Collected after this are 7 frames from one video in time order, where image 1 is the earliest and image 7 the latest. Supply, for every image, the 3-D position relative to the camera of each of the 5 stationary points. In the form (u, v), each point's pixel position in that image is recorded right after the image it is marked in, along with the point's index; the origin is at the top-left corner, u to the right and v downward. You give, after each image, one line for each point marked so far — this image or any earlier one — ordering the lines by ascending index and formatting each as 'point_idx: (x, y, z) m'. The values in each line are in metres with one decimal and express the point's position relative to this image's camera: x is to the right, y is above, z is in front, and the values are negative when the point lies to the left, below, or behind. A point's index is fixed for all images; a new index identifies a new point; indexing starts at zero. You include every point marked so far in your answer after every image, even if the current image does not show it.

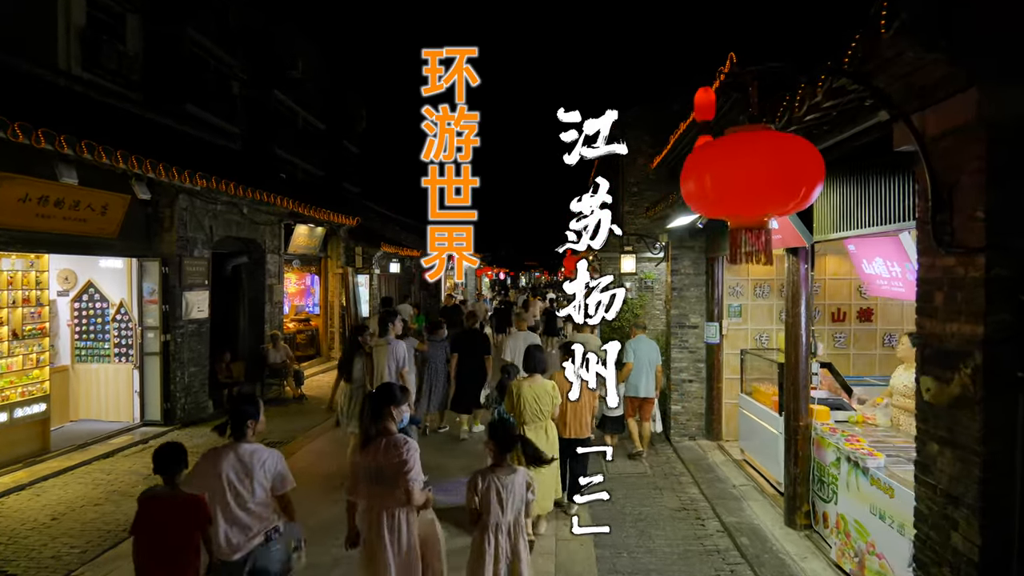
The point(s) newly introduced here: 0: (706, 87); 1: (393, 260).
0: (+2.5, +2.6, +8.5) m
1: (-3.7, +0.9, +19.8) m
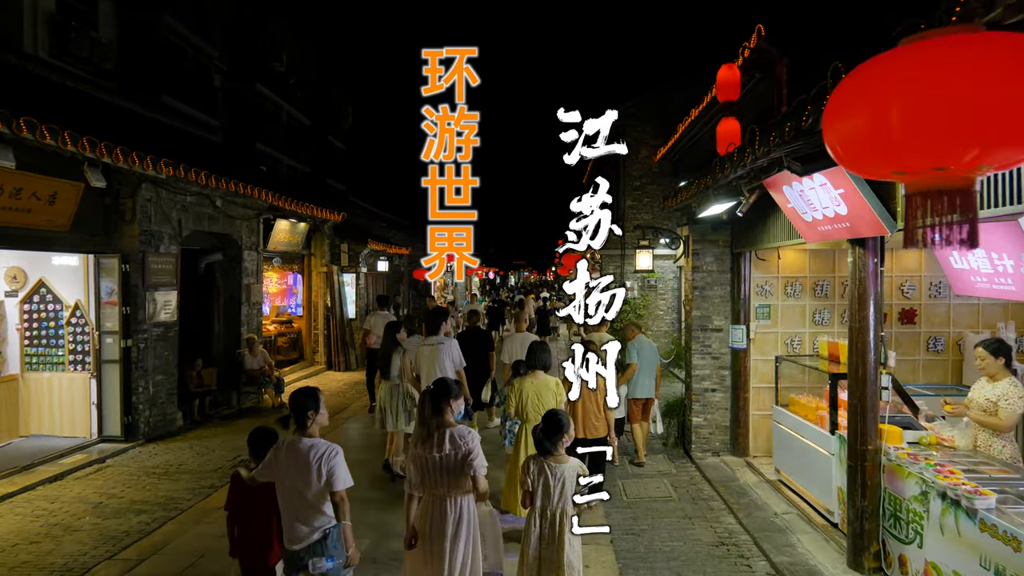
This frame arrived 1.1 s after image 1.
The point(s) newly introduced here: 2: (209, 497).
0: (+2.6, +2.6, +7.6) m
1: (-3.8, +0.9, +18.8) m
2: (-3.1, -2.1, +6.7) m
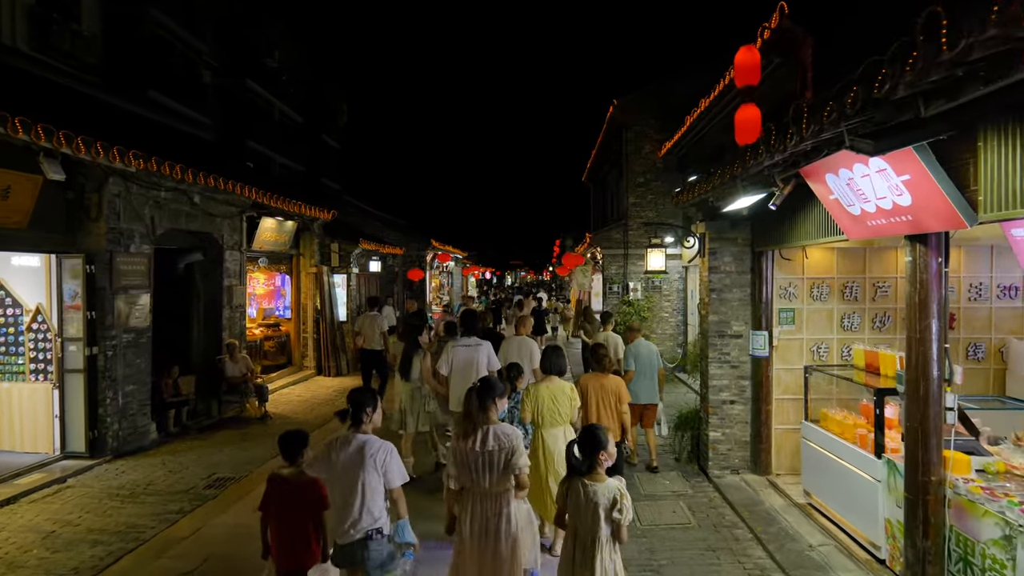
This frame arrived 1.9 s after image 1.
0: (+2.6, +2.6, +7.0) m
1: (-3.9, +0.9, +18.1) m
2: (-3.1, -2.2, +6.0) m
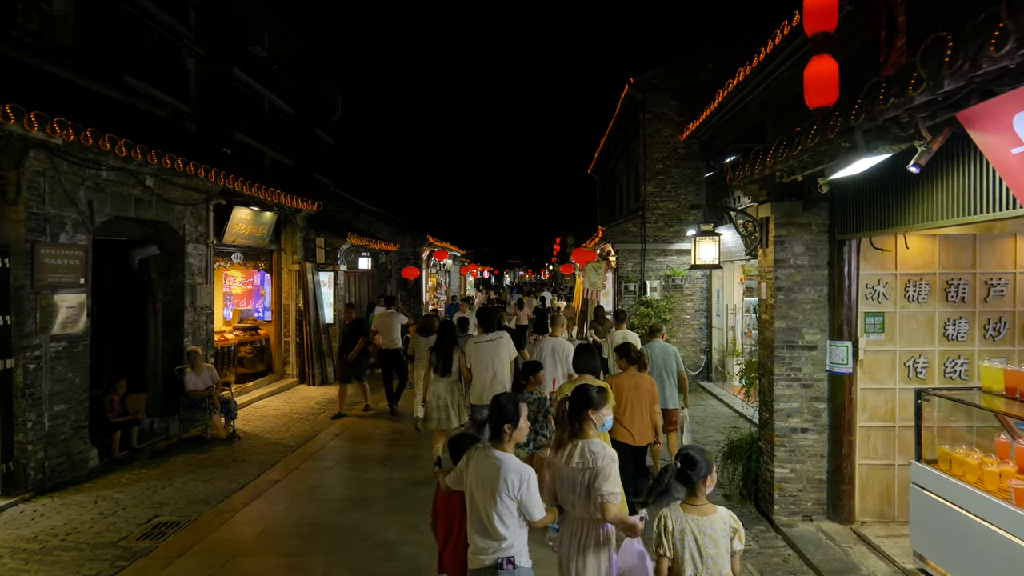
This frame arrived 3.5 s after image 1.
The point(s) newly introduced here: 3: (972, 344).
0: (+2.7, +2.6, +5.6) m
1: (-3.8, +0.9, +16.7) m
2: (-3.0, -2.2, +4.6) m
3: (+3.7, -0.4, +5.2) m
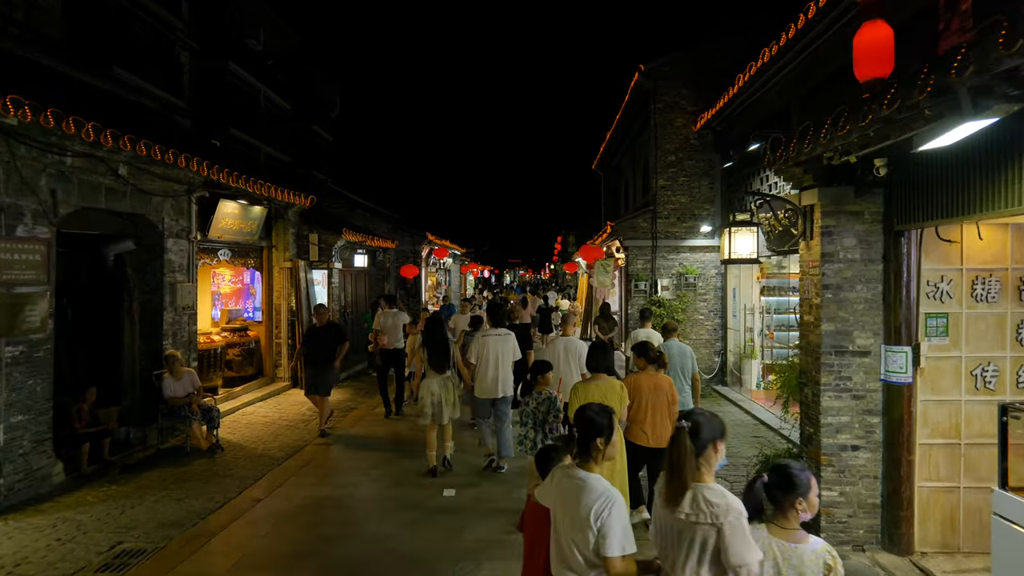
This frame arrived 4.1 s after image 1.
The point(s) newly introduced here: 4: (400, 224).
0: (+2.8, +2.6, +4.9) m
1: (-3.8, +0.9, +16.0) m
2: (-2.9, -2.2, +3.9) m
3: (+3.8, -0.4, +4.5) m
4: (-3.4, +1.9, +19.4) m
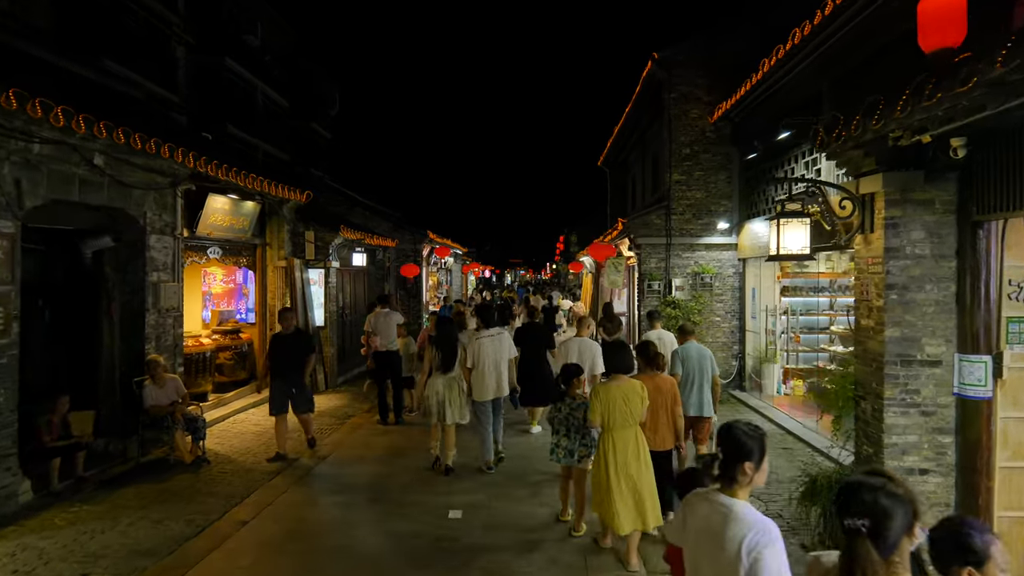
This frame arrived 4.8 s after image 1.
0: (+2.9, +2.6, +4.3) m
1: (-3.6, +0.9, +15.4) m
2: (-2.8, -2.2, +3.3) m
3: (+3.9, -0.4, +3.9) m
4: (-3.3, +1.9, +18.8) m
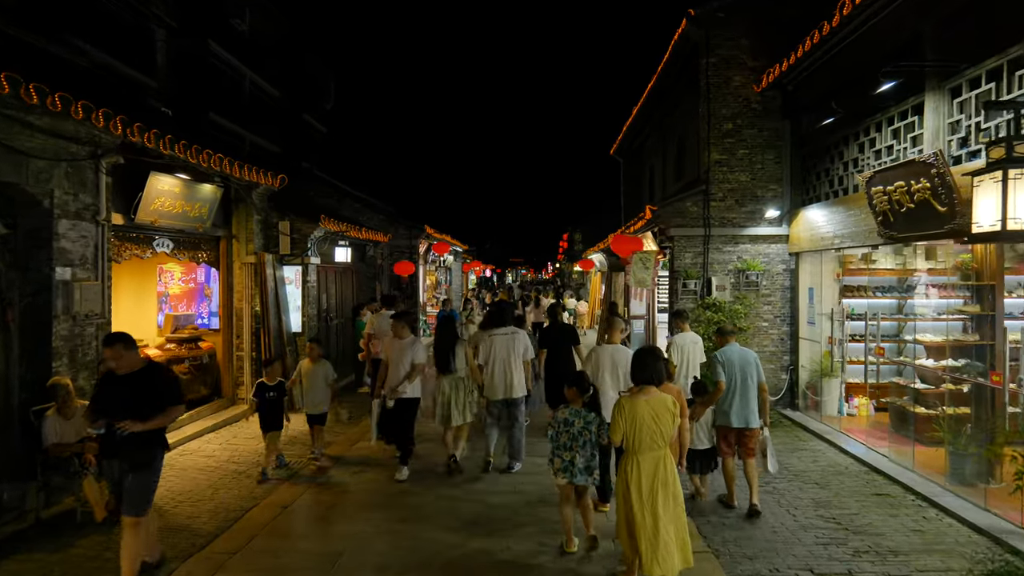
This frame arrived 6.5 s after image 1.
0: (+3.0, +2.6, +2.5) m
1: (-3.5, +0.9, +13.6) m
2: (-2.7, -2.2, +1.5) m
3: (+4.0, -0.4, +2.1) m
4: (-3.1, +1.9, +17.0) m
